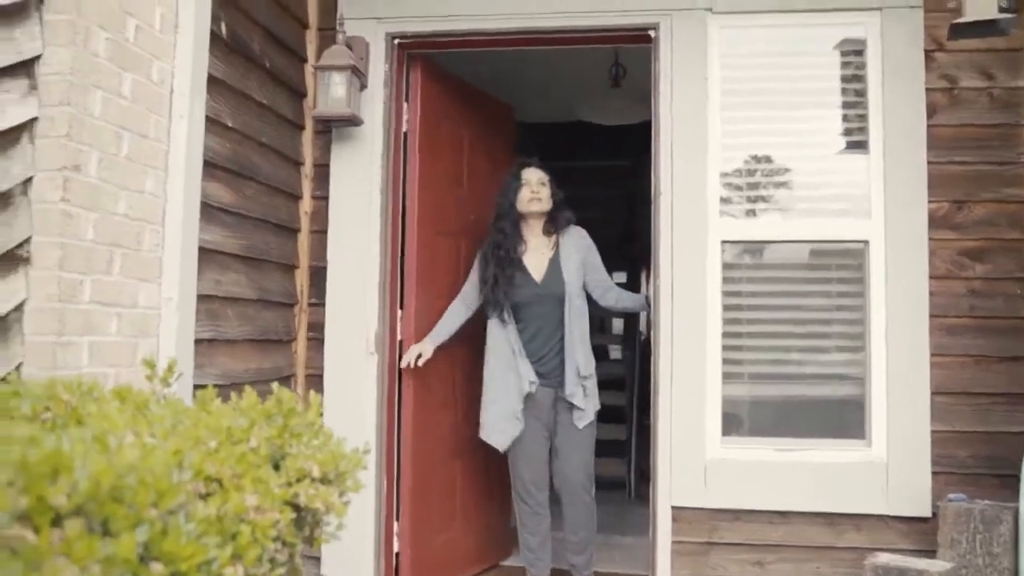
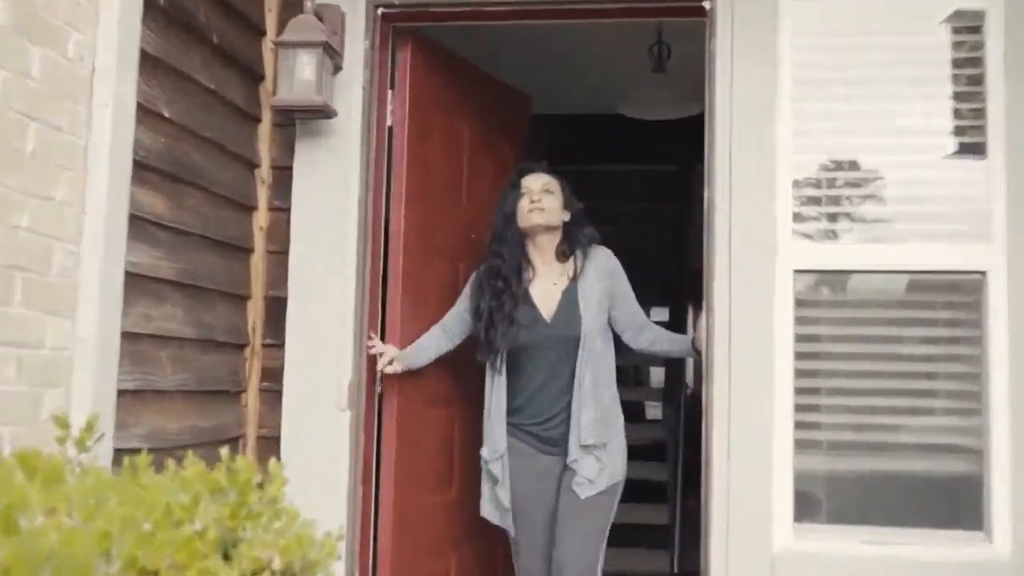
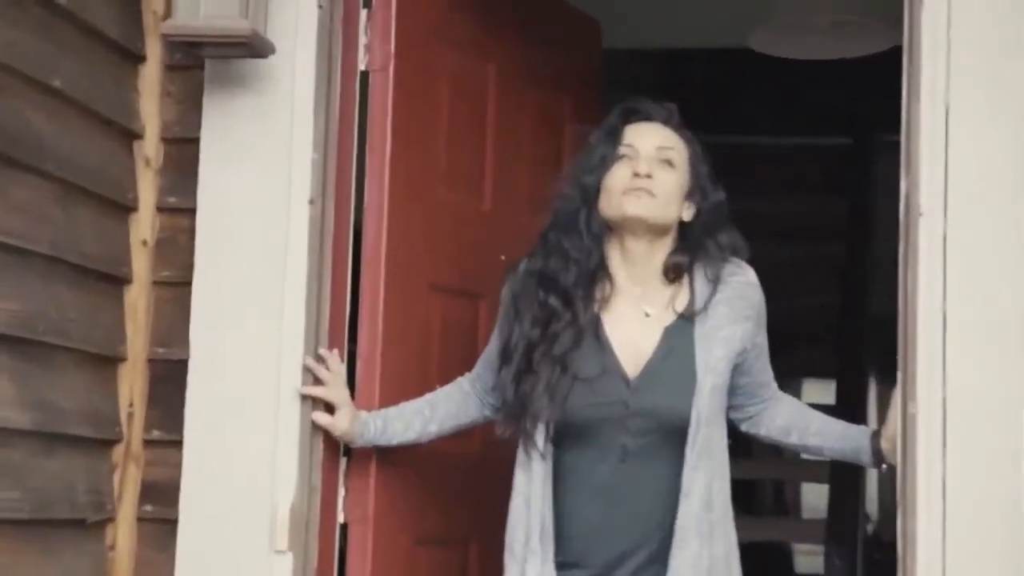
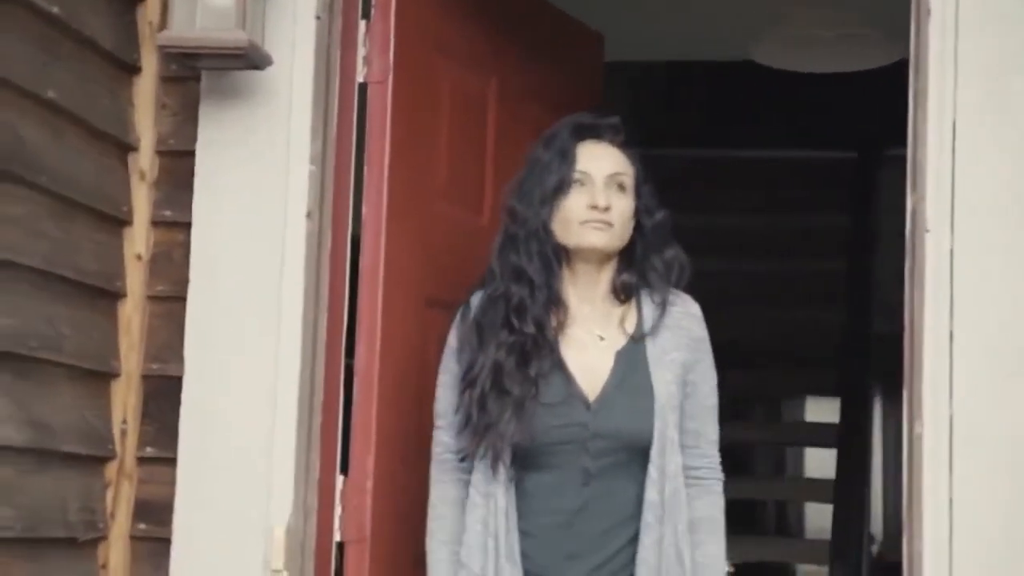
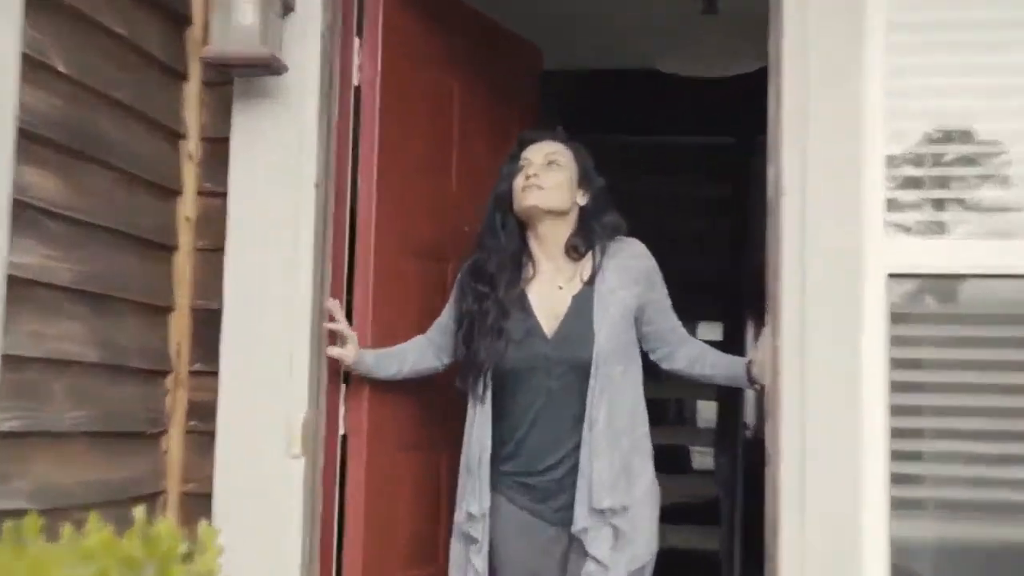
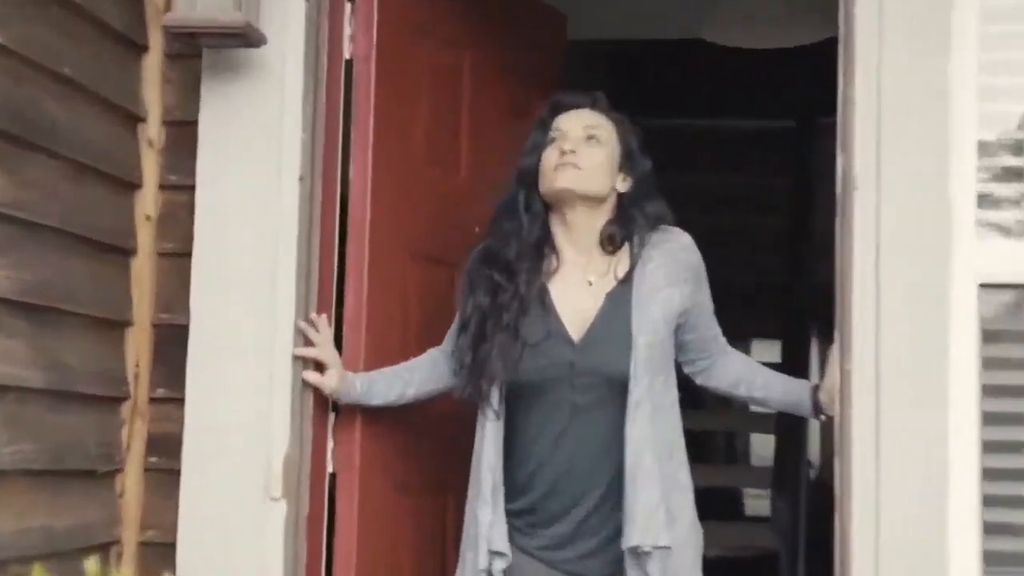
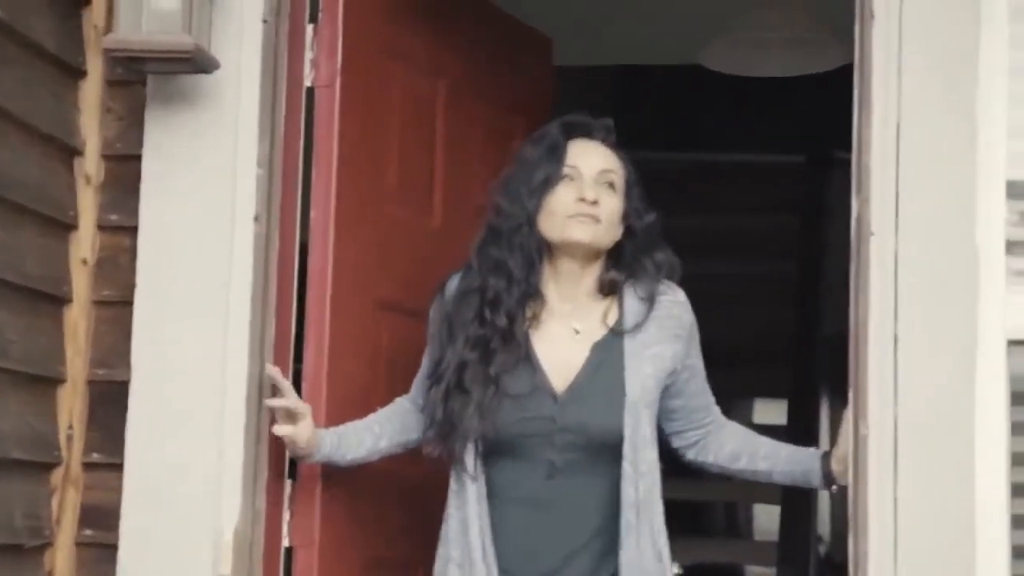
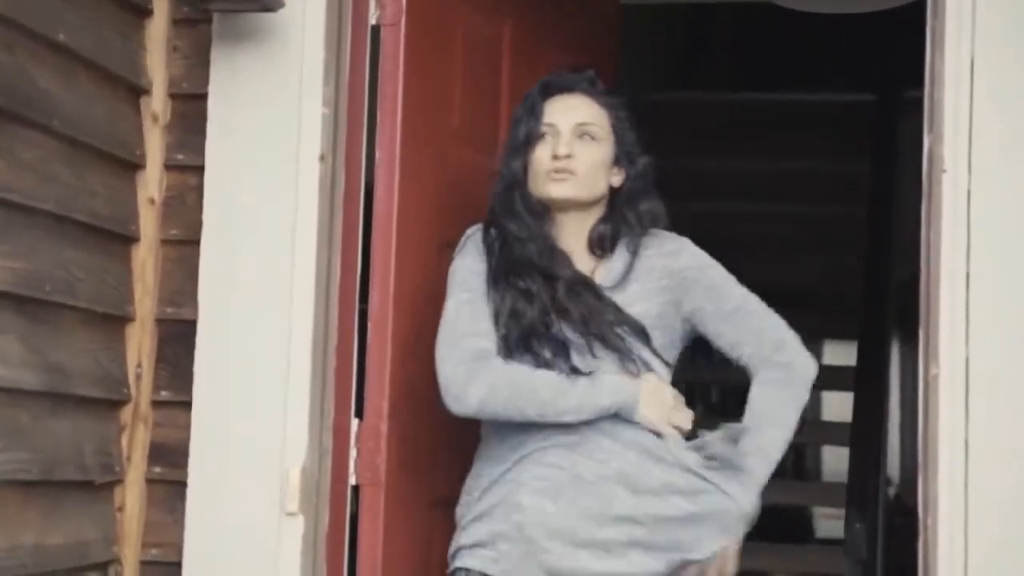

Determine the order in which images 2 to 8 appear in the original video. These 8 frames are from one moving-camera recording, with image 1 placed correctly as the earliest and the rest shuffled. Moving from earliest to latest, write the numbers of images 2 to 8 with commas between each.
2, 5, 6, 3, 7, 4, 8
